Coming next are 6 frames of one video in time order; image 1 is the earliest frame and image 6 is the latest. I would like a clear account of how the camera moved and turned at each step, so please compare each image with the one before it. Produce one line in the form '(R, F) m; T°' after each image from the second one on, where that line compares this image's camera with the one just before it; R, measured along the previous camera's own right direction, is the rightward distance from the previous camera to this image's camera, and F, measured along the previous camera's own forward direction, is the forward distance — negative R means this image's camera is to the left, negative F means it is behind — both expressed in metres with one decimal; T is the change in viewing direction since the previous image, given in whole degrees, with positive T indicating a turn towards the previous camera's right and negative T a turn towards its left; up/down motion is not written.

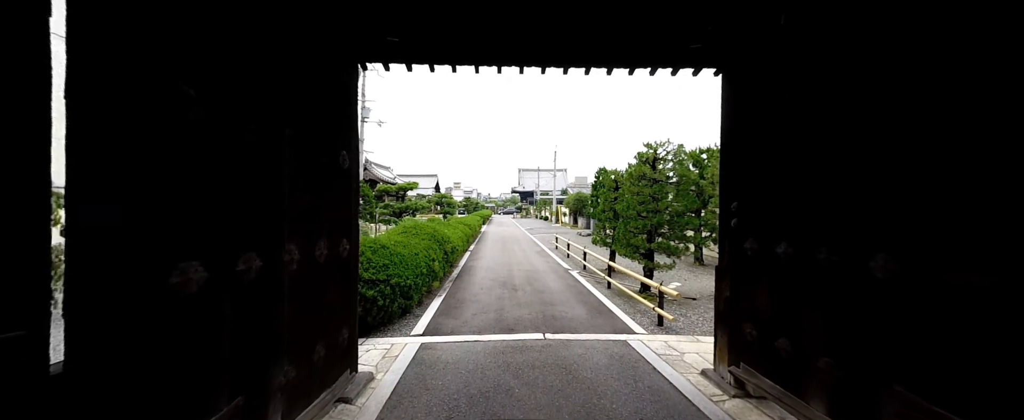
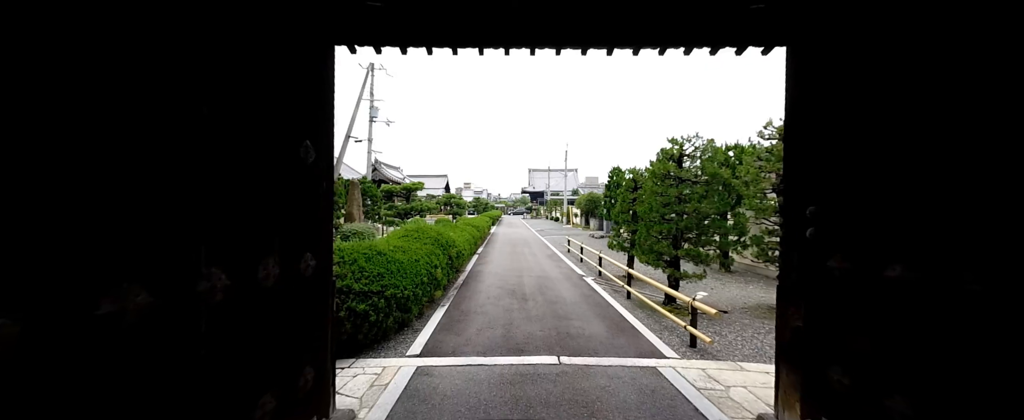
(0.0, +0.6) m; -2°
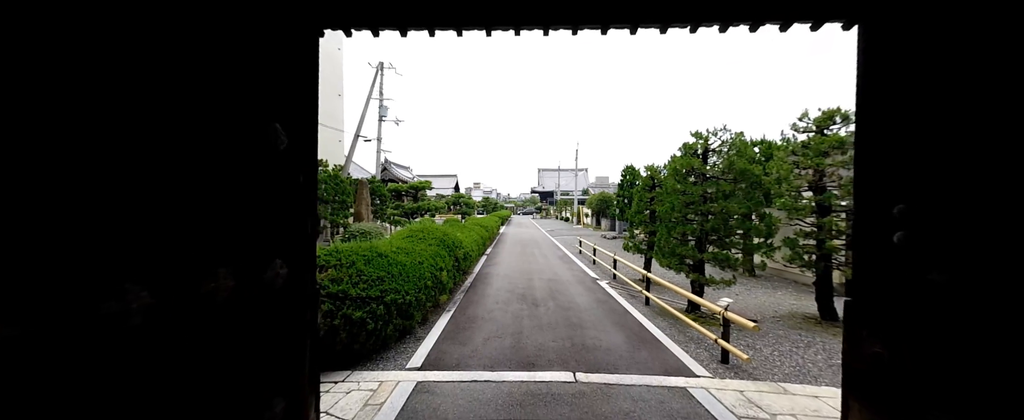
(0.0, +0.4) m; -2°
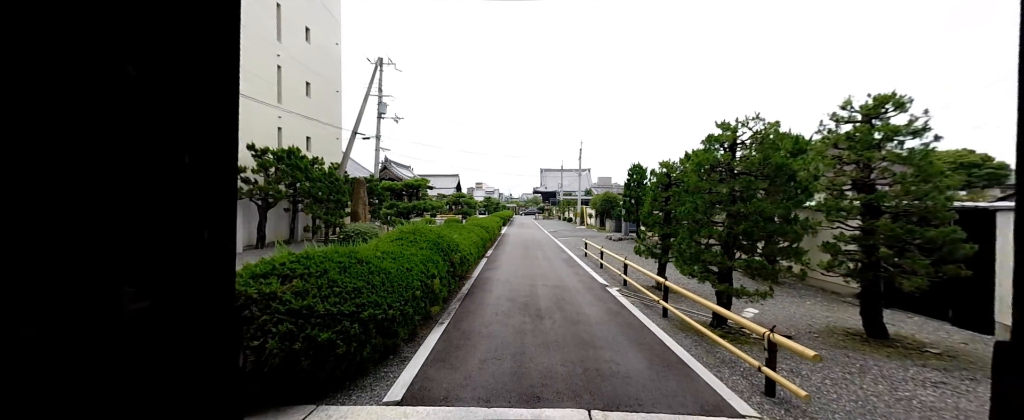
(0.0, +0.6) m; 0°
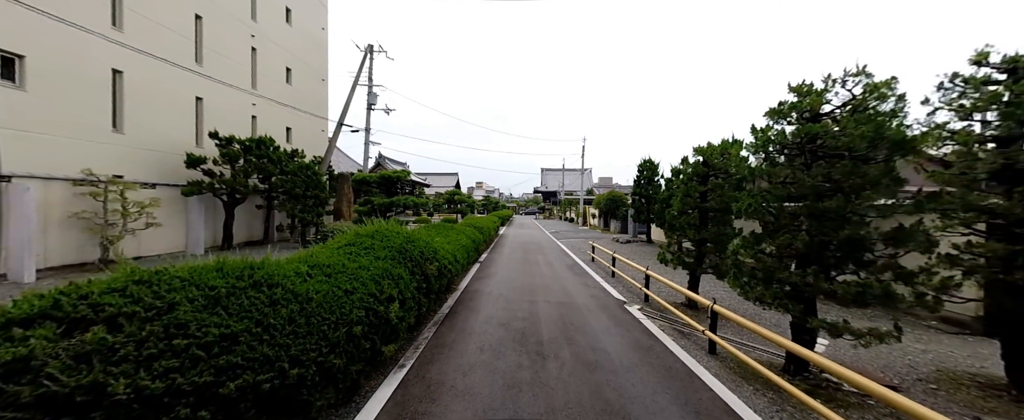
(+0.1, +1.4) m; 0°
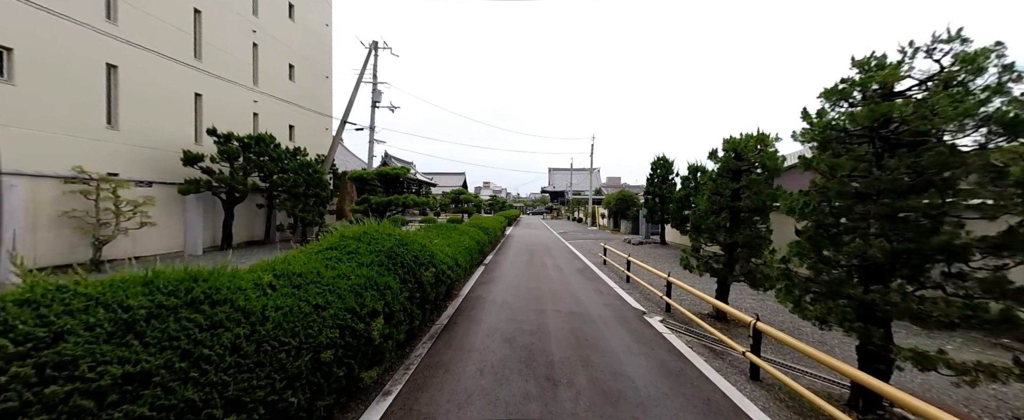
(0.0, +0.5) m; -1°
